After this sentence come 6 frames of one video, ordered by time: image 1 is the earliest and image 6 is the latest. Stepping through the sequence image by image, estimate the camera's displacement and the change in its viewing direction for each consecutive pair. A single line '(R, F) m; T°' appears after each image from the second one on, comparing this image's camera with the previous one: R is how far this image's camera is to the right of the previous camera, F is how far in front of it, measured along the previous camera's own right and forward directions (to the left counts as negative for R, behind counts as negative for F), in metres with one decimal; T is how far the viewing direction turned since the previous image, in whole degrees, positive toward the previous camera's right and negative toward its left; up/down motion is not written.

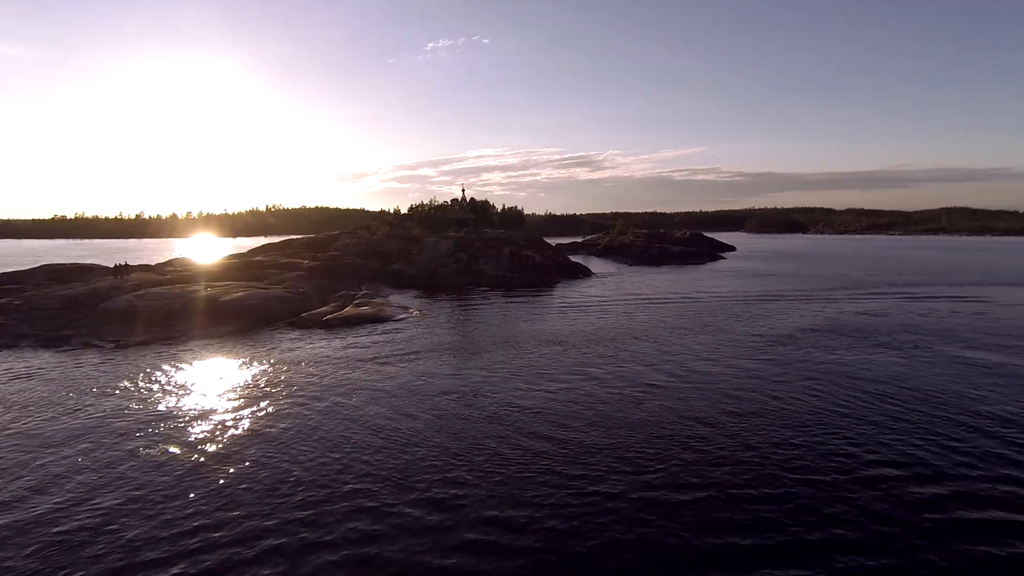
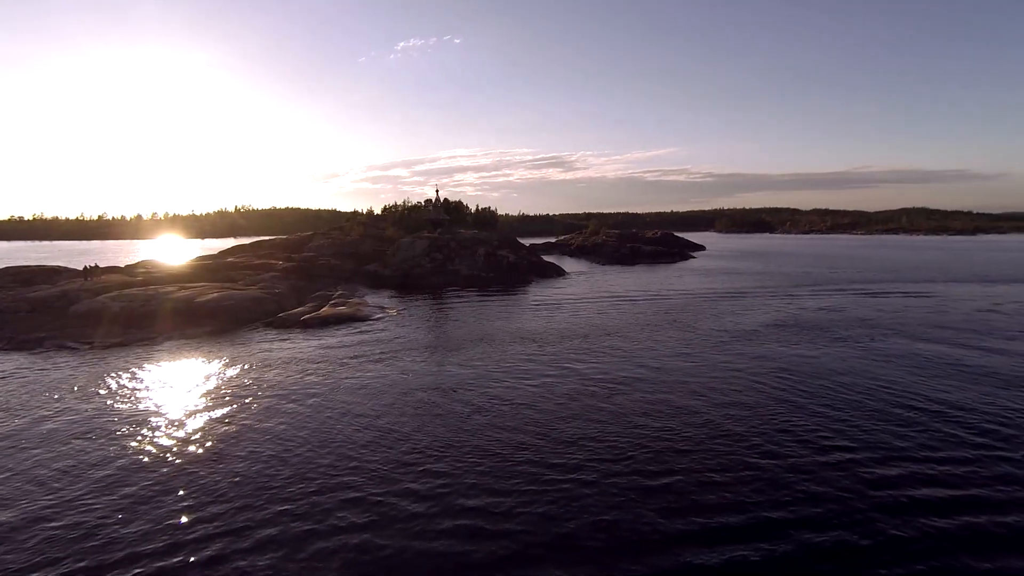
(-0.1, -0.5) m; +3°
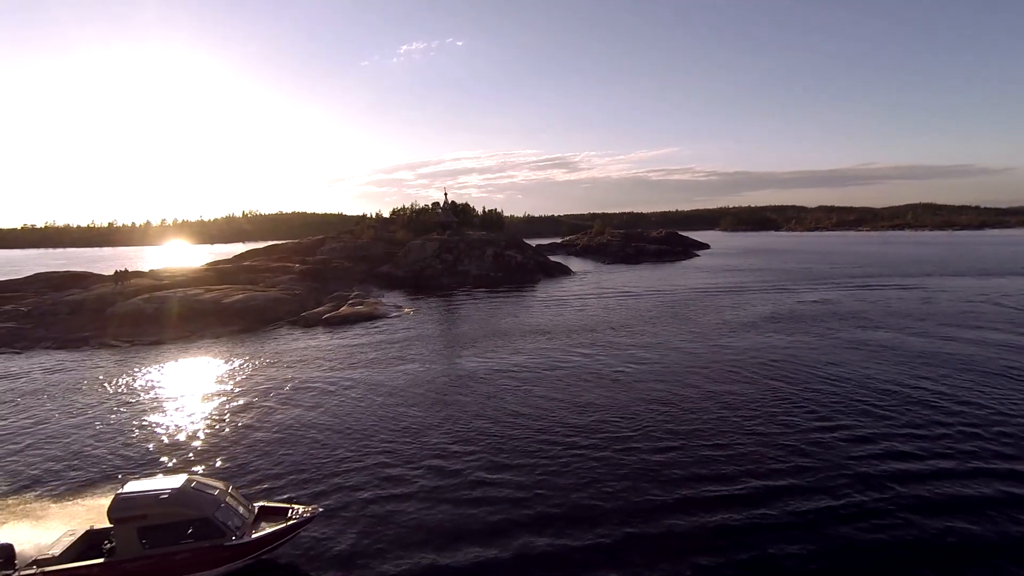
(-0.2, -1.3) m; -1°
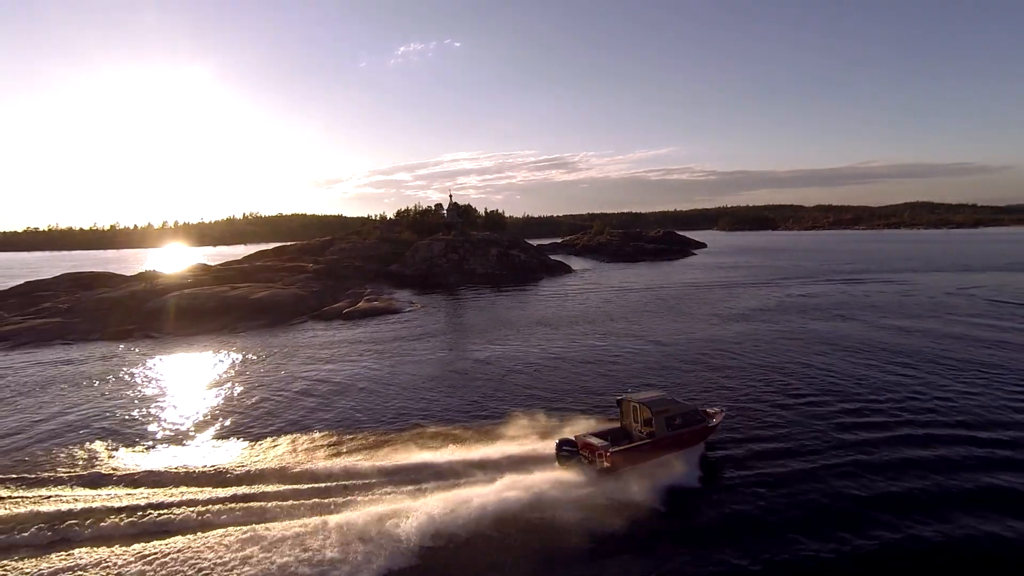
(-0.3, -2.0) m; 0°
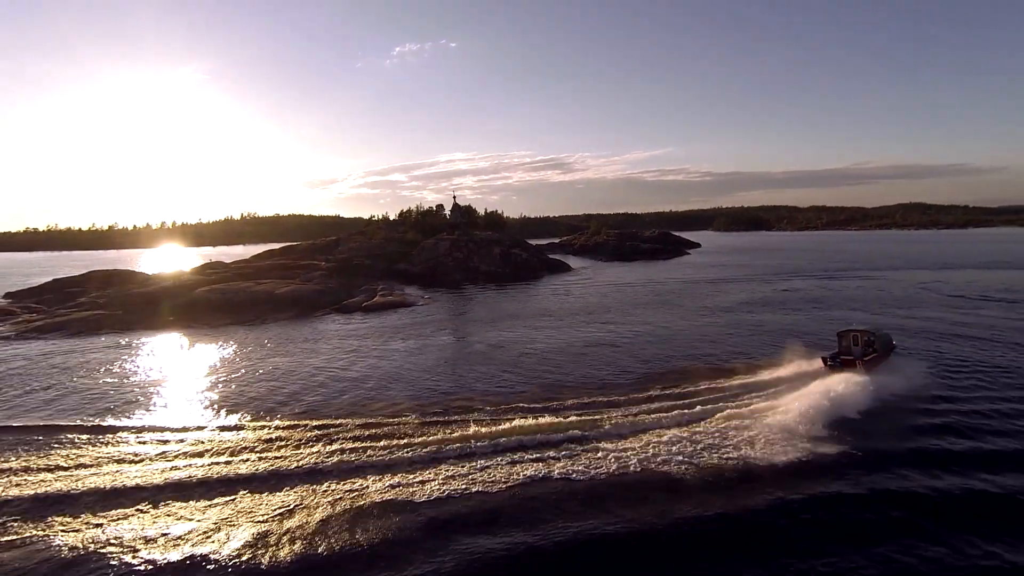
(-0.5, -2.3) m; 0°
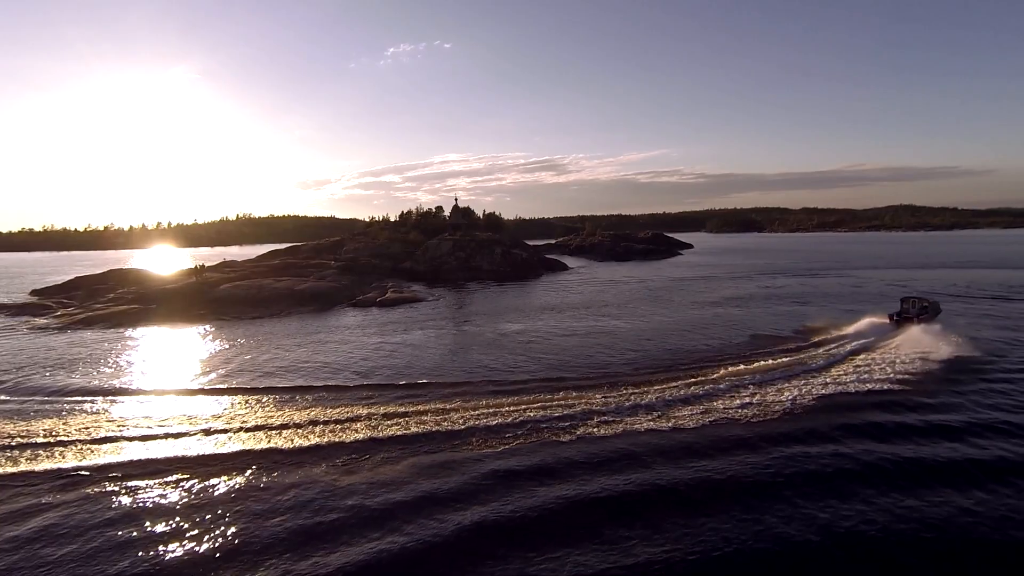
(-0.5, -2.3) m; +1°
